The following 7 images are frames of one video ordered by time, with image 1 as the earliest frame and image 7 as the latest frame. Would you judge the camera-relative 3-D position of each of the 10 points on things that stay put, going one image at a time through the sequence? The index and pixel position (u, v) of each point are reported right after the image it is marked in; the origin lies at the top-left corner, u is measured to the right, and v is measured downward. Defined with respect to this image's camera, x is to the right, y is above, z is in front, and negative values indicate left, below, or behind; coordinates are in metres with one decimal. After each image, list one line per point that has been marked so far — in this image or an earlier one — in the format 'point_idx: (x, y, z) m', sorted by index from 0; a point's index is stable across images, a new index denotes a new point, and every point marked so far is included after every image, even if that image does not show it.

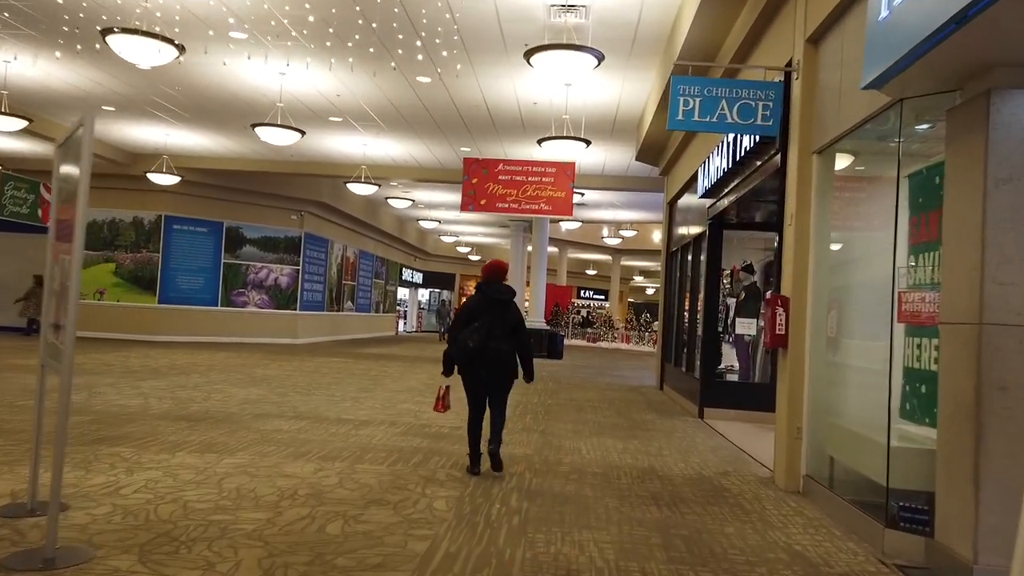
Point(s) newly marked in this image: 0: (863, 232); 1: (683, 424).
0: (+2.3, +0.4, +4.7) m
1: (+2.0, -1.6, +8.3) m
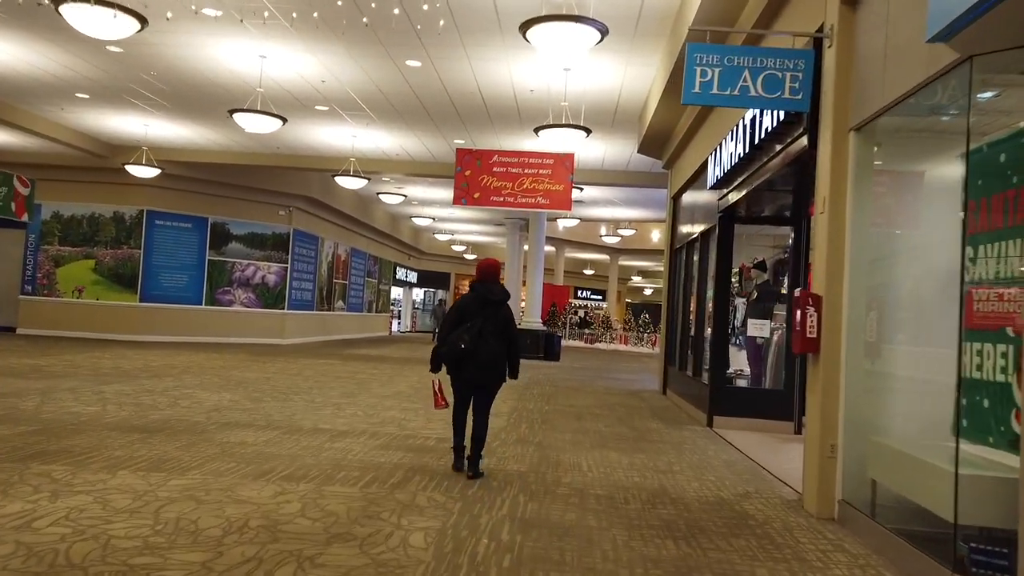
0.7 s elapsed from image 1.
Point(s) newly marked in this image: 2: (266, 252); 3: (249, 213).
0: (+2.3, +0.4, +4.1) m
1: (+1.9, -1.6, +7.6) m
2: (-6.7, +1.0, +19.4) m
3: (-7.0, +2.0, +19.2) m
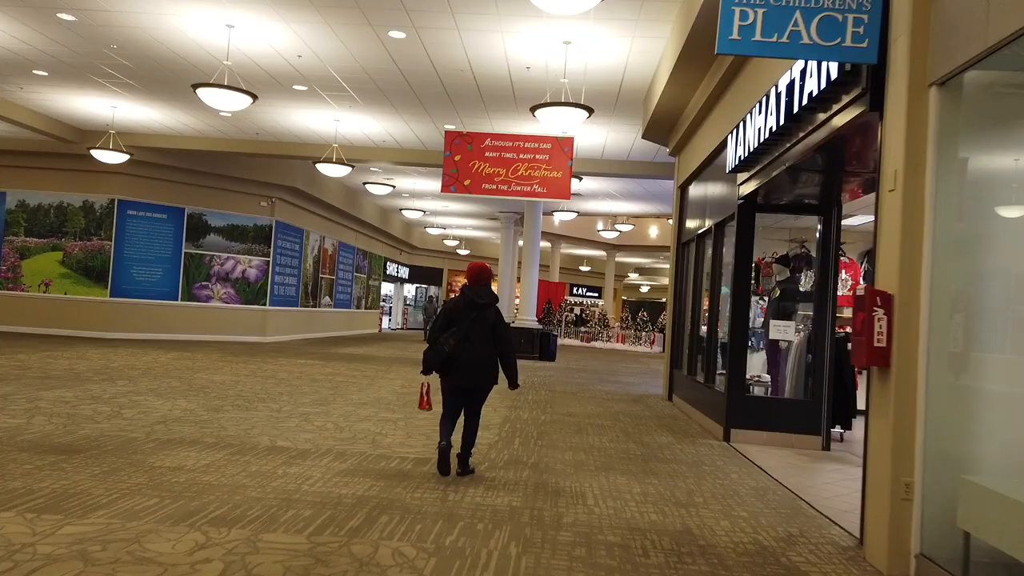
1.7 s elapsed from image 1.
0: (+2.2, +0.4, +3.1) m
1: (+1.8, -1.5, +6.7) m
2: (-6.9, +1.1, +18.4) m
3: (-7.2, +2.2, +18.2) m
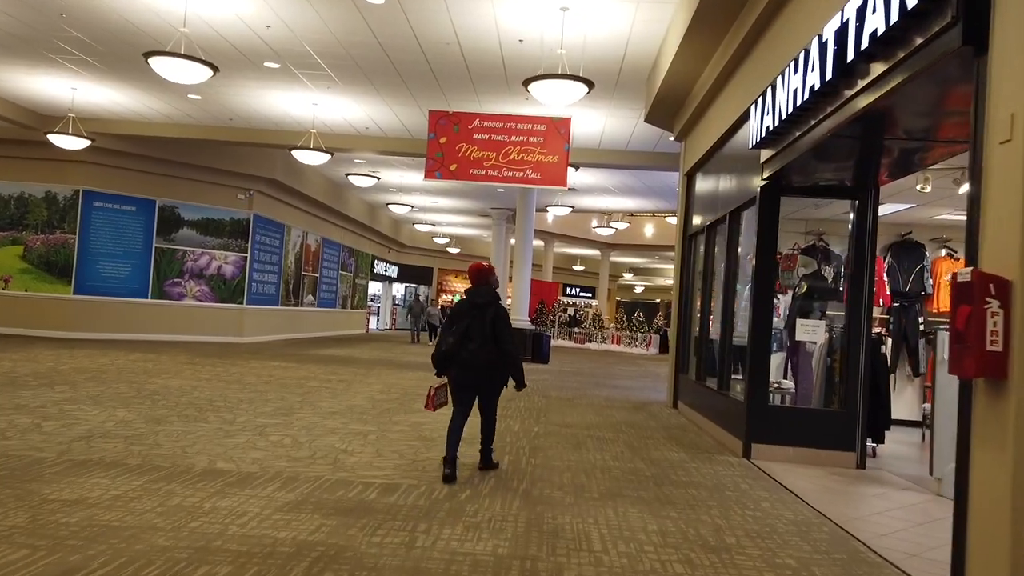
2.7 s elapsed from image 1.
0: (+2.2, +0.5, +2.2) m
1: (+1.8, -1.5, +5.7) m
2: (-7.1, +1.2, +17.4) m
3: (-7.4, +2.2, +17.1) m
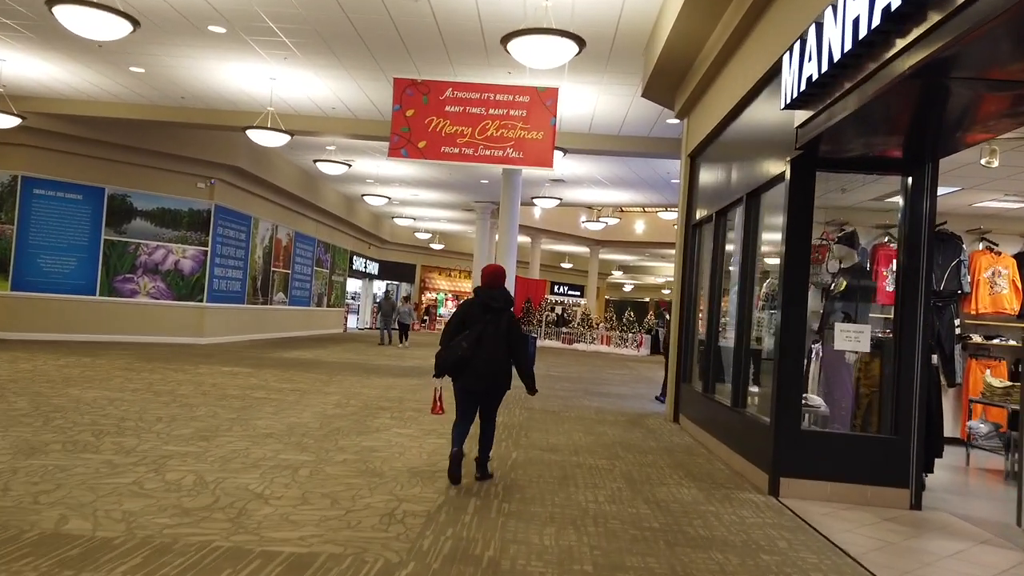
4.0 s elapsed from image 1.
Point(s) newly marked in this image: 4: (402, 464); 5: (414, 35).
0: (+2.0, +0.5, +0.9) m
1: (+1.6, -1.5, +4.5) m
2: (-7.5, +1.2, +16.0) m
3: (-7.8, +2.3, +15.7) m
4: (-0.8, -1.3, +5.3) m
5: (-1.3, +3.3, +9.3) m
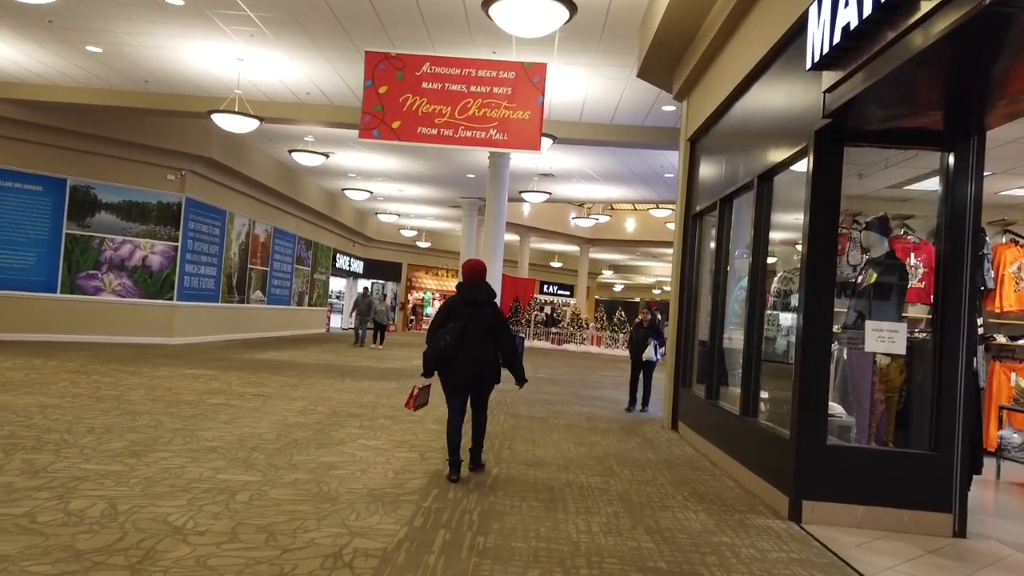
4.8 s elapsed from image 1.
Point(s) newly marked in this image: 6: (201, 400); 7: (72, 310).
0: (+2.0, +0.5, +0.2) m
1: (+1.4, -1.4, +3.8) m
2: (-7.7, +1.3, +15.1) m
3: (-8.0, +2.4, +14.8) m
4: (-1.0, -1.3, +4.5) m
5: (-1.5, +3.4, +8.5) m
6: (-3.4, -1.2, +7.7) m
7: (-8.8, -0.4, +14.2) m
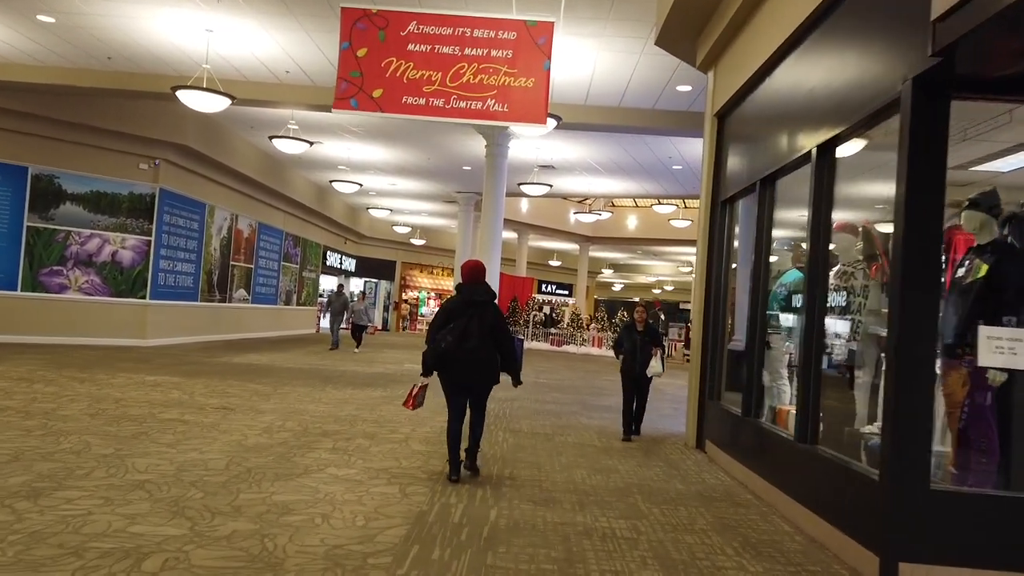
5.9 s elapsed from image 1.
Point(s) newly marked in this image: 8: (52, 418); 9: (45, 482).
0: (+2.0, +0.6, -0.8) m
1: (+1.5, -1.4, +2.7) m
2: (-7.8, +1.4, +14.0) m
3: (-8.1, +2.4, +13.7) m
4: (-0.9, -1.2, +3.4) m
5: (-1.5, +3.4, +7.5) m
6: (-3.4, -1.2, +6.6) m
7: (-8.9, -0.4, +13.1) m
8: (-3.9, -1.1, +6.1) m
9: (-2.7, -1.1, +4.1) m
